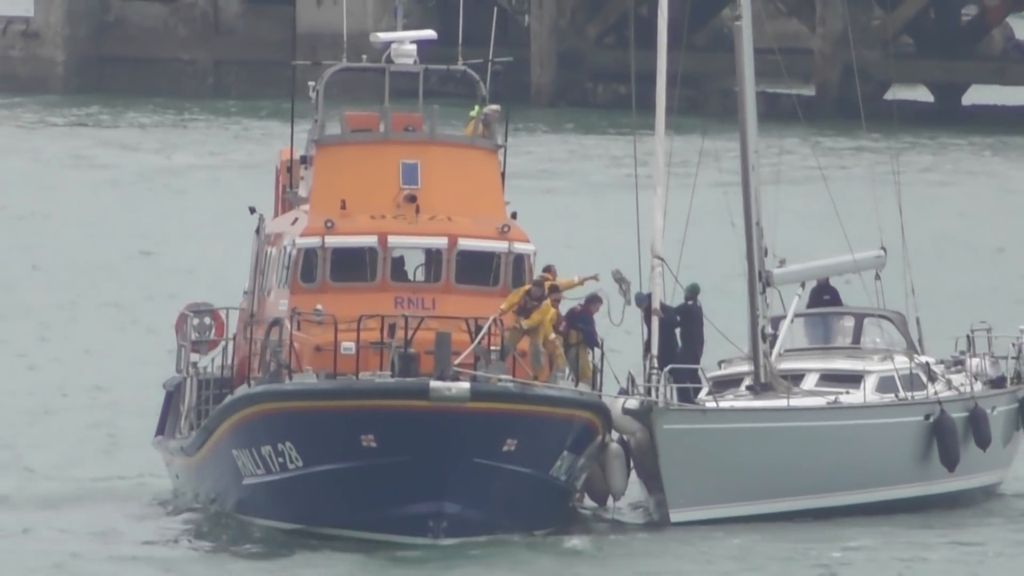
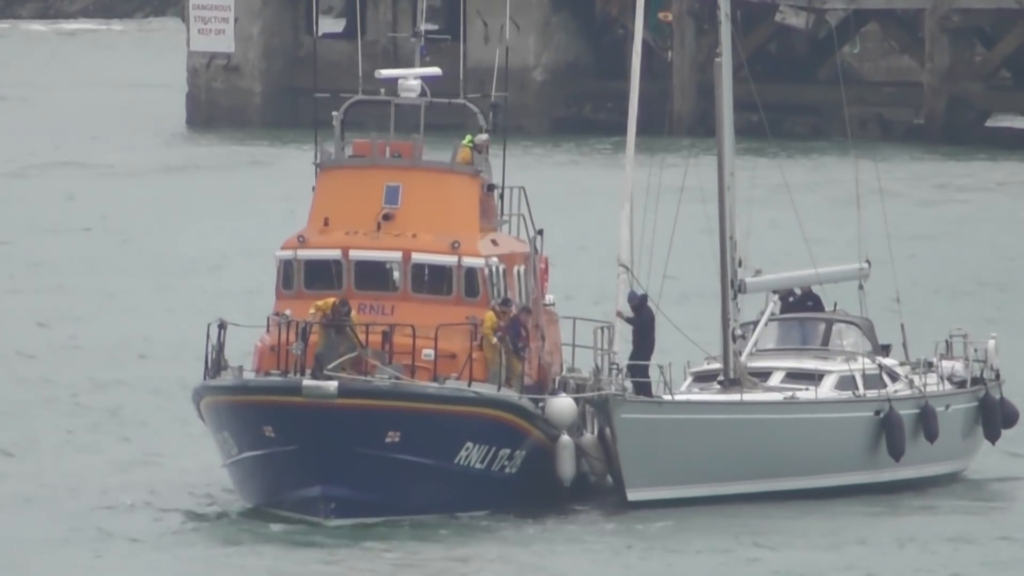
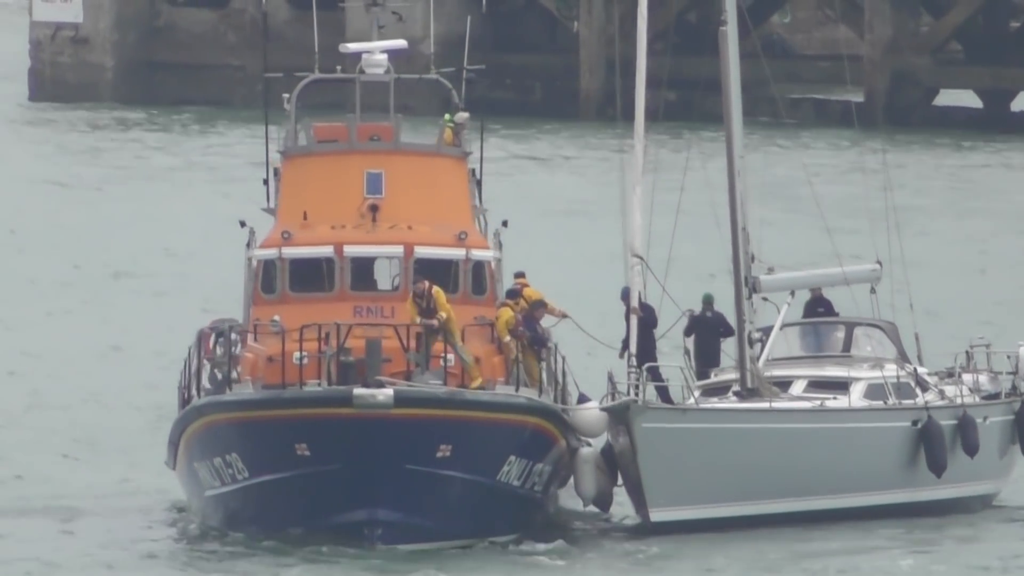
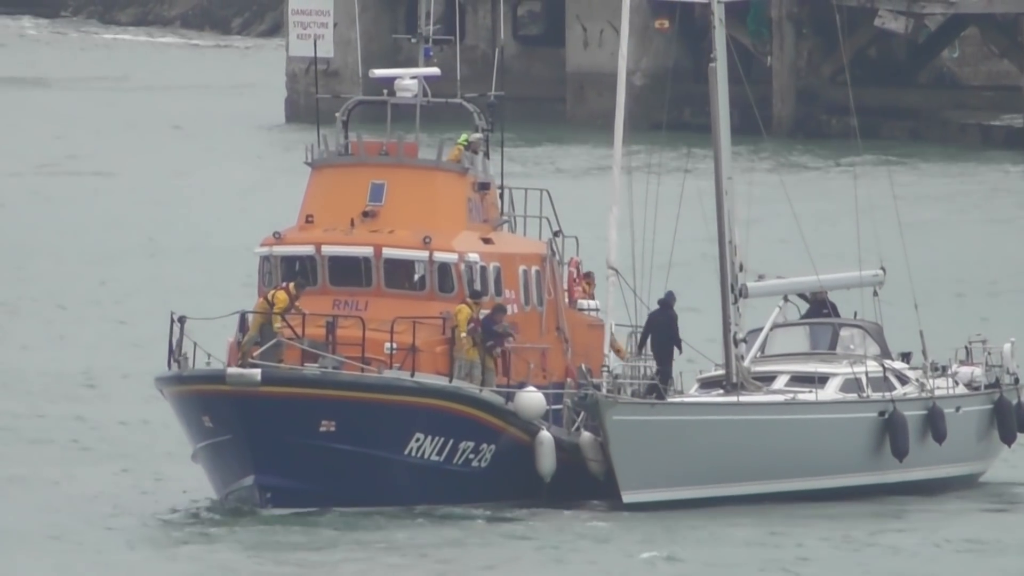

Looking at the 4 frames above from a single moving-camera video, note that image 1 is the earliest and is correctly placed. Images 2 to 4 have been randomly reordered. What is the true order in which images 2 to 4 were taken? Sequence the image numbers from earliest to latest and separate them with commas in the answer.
3, 2, 4
